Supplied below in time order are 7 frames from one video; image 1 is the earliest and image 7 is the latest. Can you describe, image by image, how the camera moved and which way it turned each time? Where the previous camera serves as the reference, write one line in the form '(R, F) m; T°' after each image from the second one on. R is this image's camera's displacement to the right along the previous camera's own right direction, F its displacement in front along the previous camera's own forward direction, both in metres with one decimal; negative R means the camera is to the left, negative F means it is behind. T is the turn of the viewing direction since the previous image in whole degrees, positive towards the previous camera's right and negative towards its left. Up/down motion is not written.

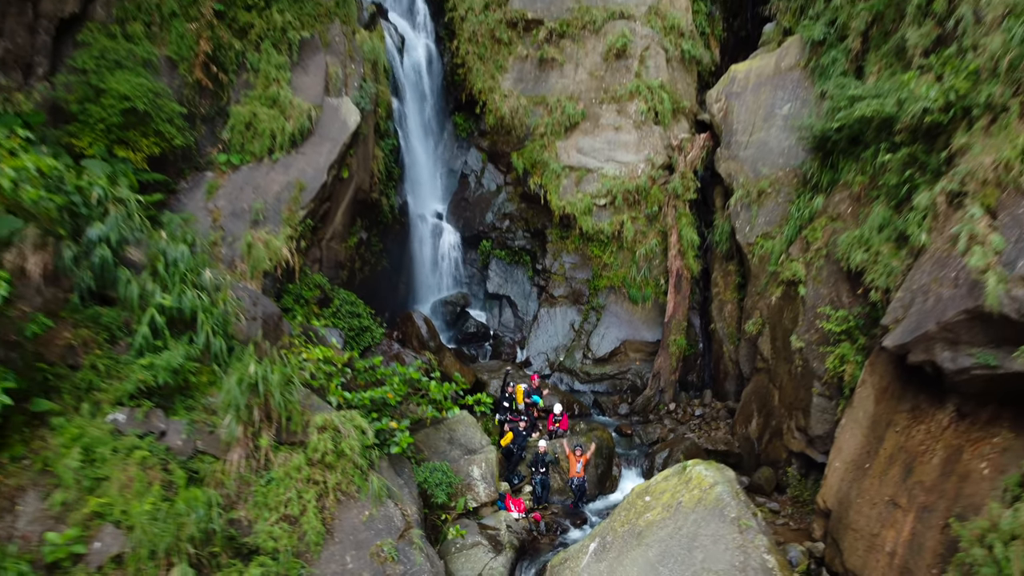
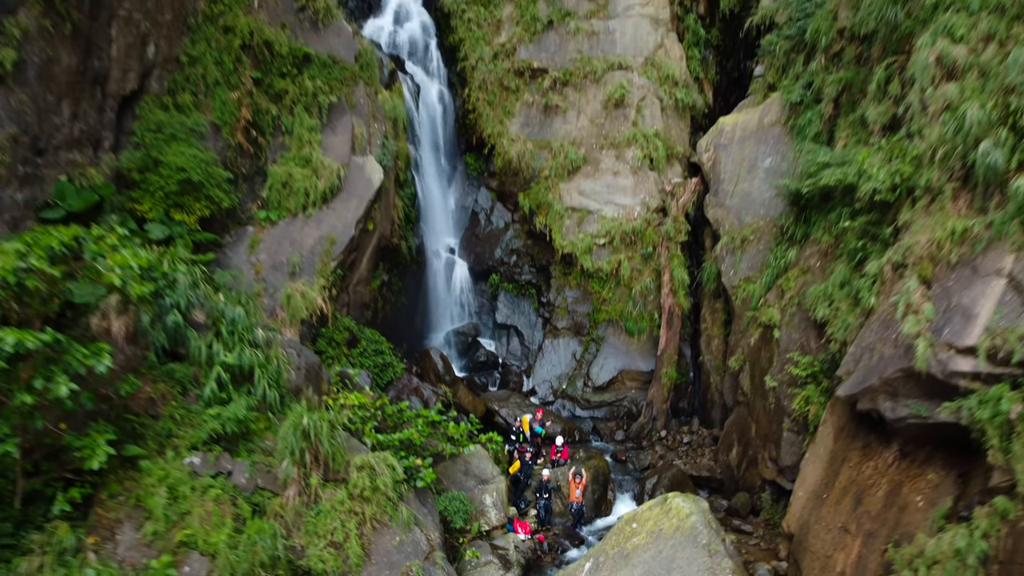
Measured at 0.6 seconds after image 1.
(0.0, -0.6) m; 0°
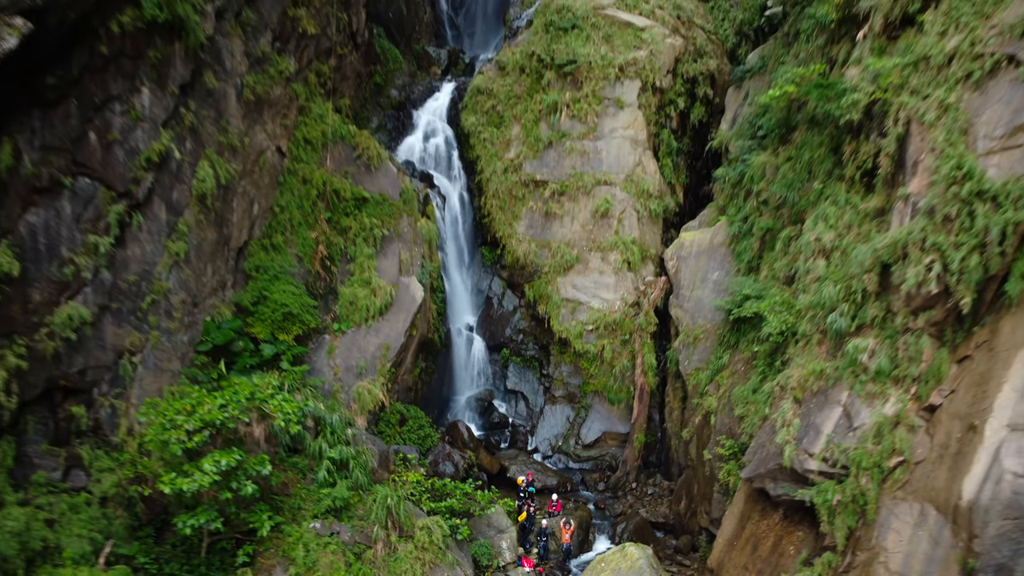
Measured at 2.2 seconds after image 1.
(0.0, -1.9) m; 0°
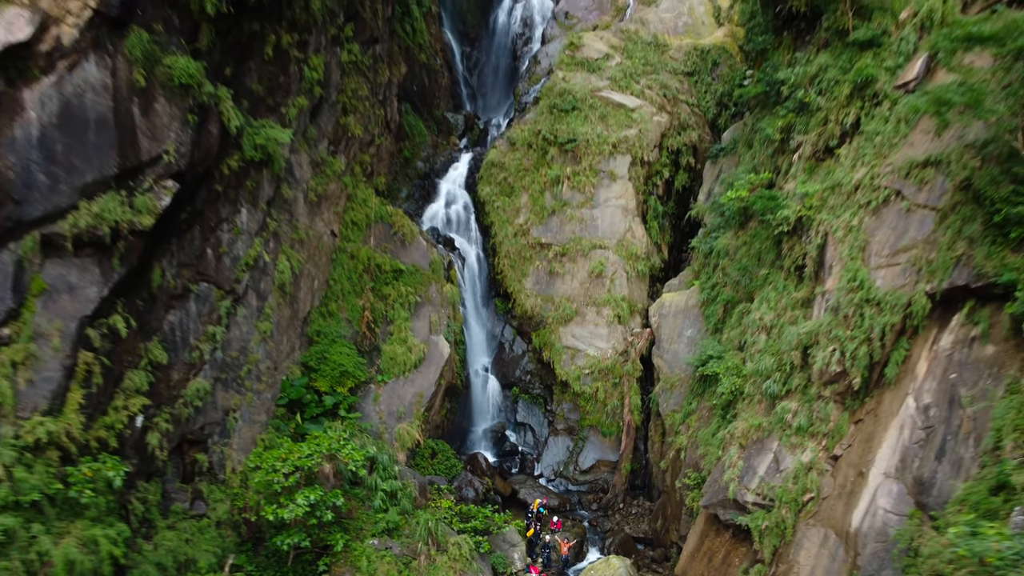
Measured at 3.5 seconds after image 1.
(0.0, -1.8) m; 0°
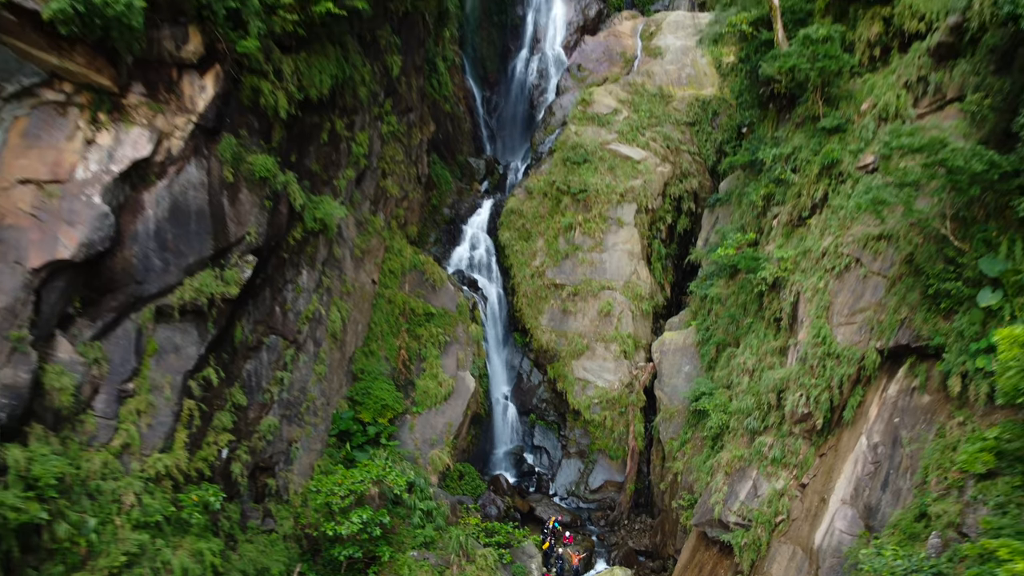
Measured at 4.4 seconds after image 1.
(0.0, -1.3) m; -1°
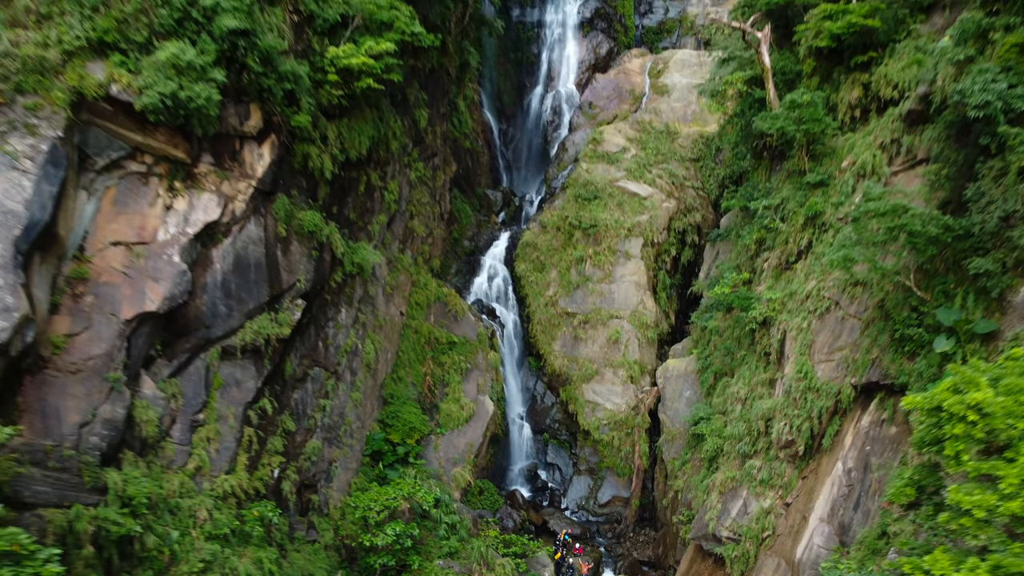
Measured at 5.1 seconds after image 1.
(0.0, -1.1) m; -1°
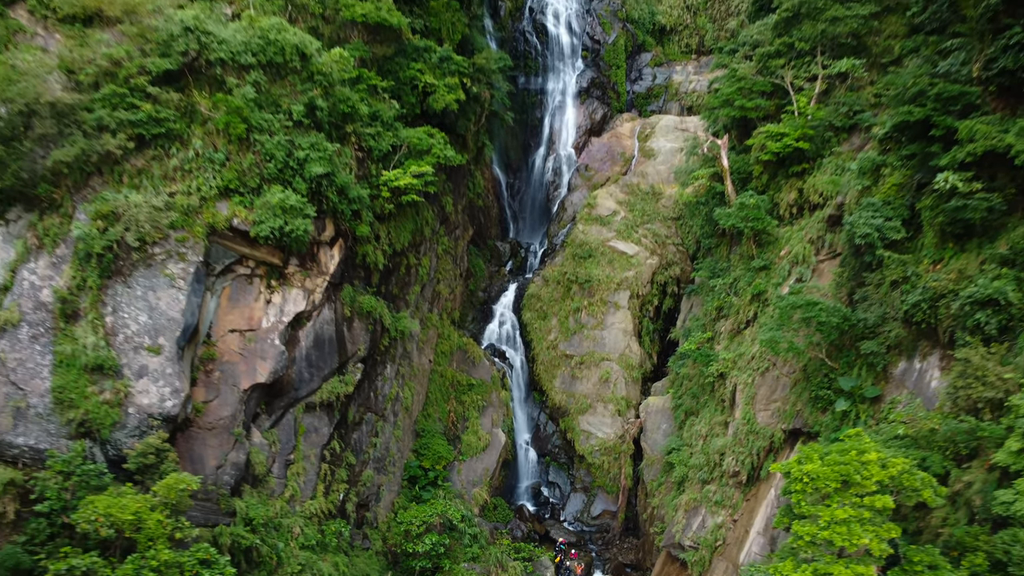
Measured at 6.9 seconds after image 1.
(-0.1, -2.7) m; 0°
